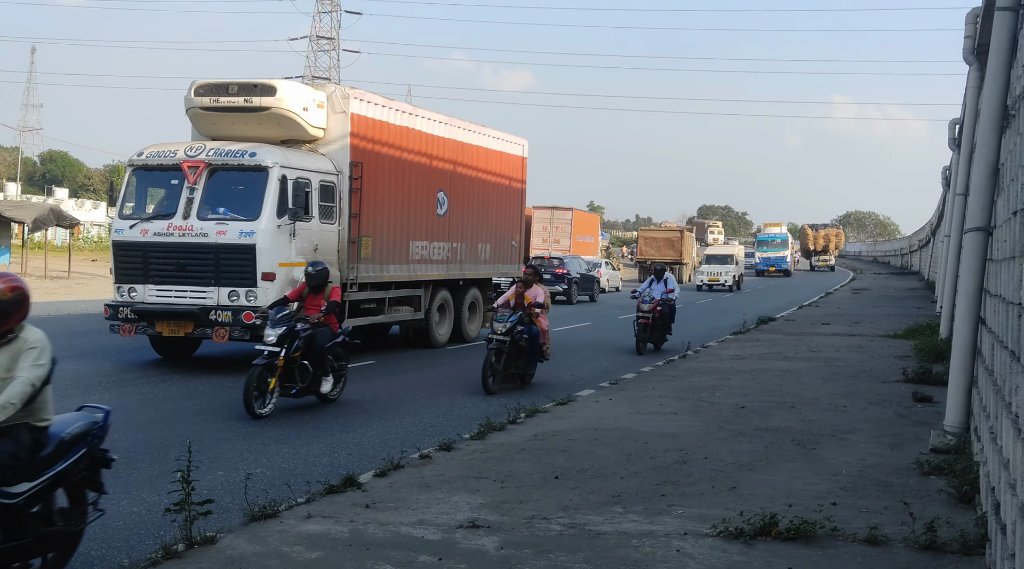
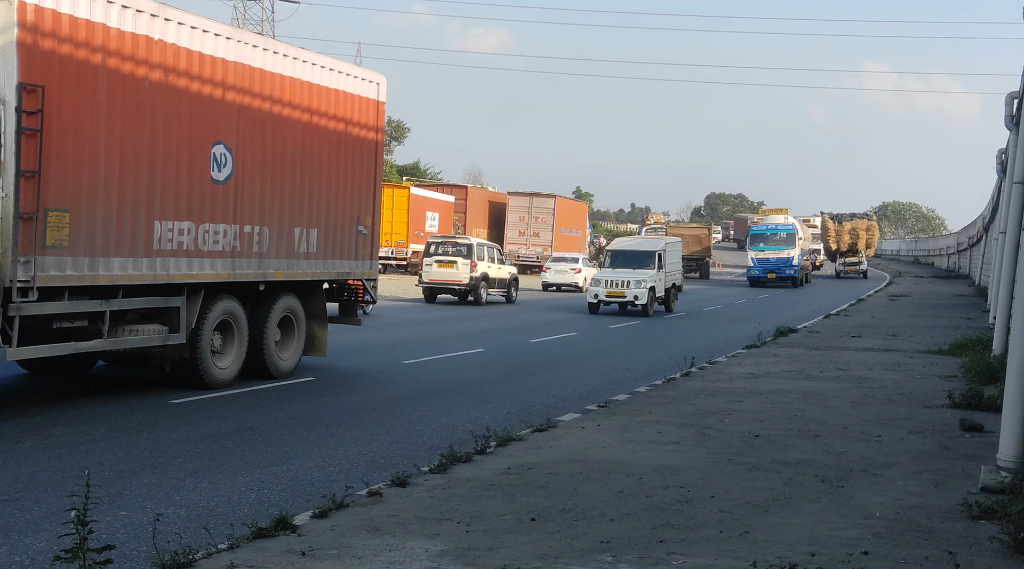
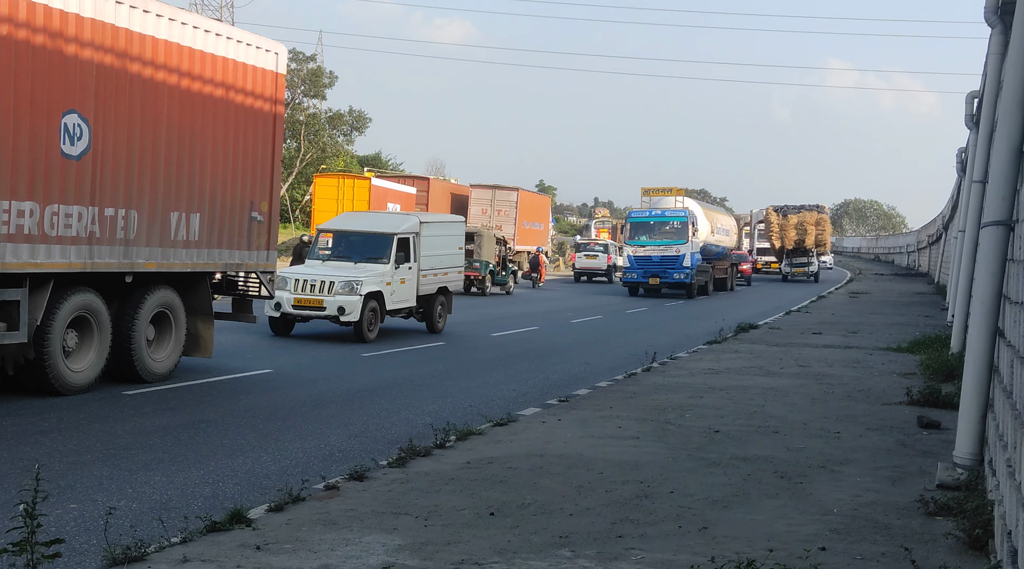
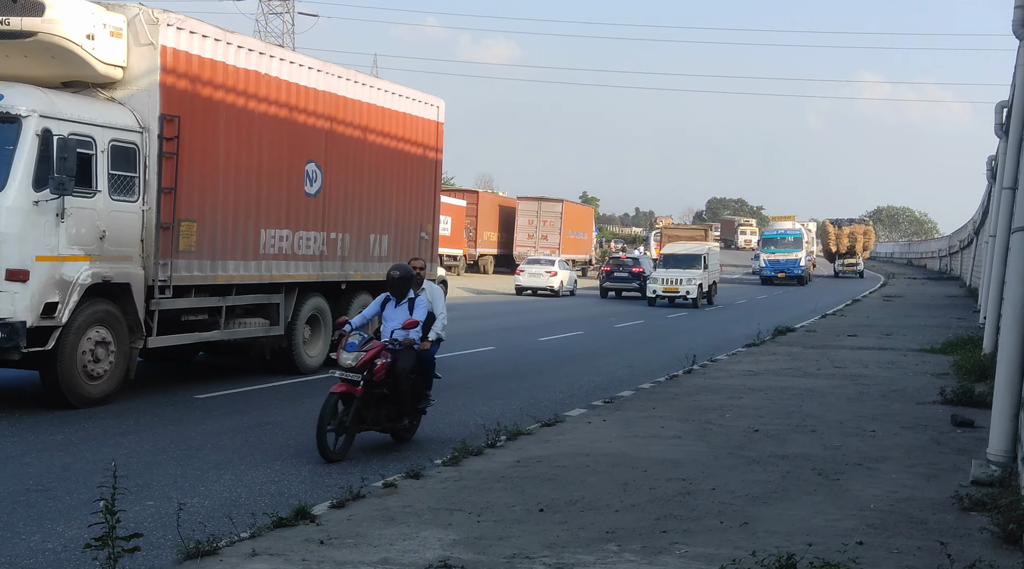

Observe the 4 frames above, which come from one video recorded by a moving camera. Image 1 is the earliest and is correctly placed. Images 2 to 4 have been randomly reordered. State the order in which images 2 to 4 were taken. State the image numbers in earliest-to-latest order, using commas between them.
4, 2, 3
